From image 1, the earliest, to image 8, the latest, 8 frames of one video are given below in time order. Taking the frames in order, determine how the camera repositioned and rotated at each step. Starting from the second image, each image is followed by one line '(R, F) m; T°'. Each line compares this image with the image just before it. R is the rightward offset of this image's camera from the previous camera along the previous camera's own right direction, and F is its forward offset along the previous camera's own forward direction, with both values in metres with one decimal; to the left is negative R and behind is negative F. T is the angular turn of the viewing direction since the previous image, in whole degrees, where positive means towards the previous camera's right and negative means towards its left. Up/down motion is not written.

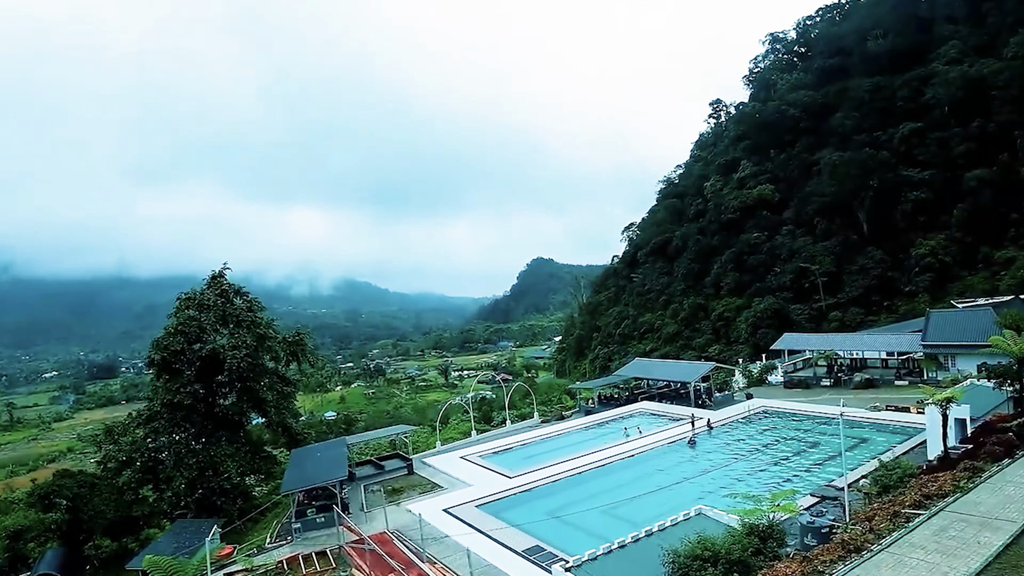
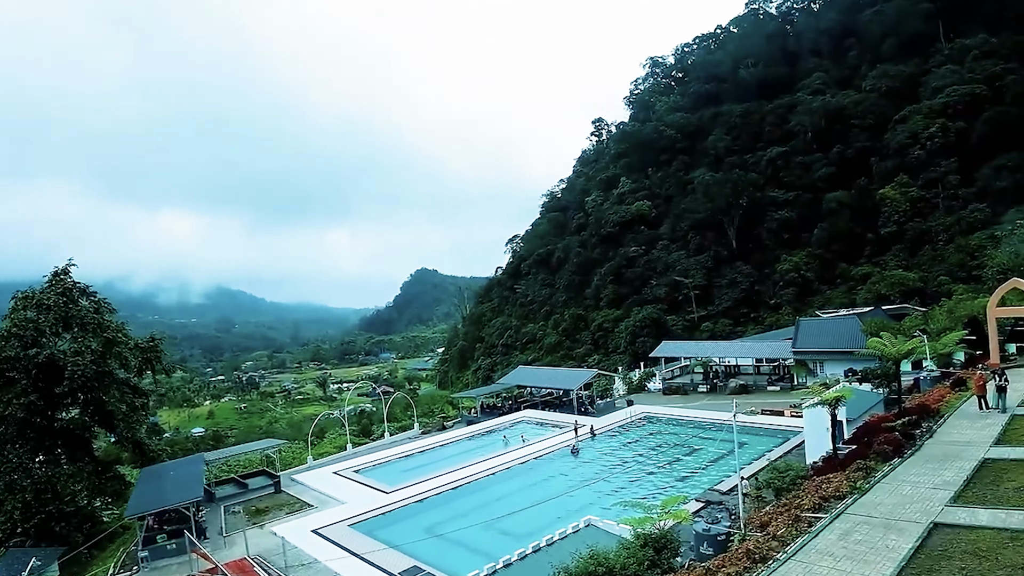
(+0.1, +0.9) m; +9°
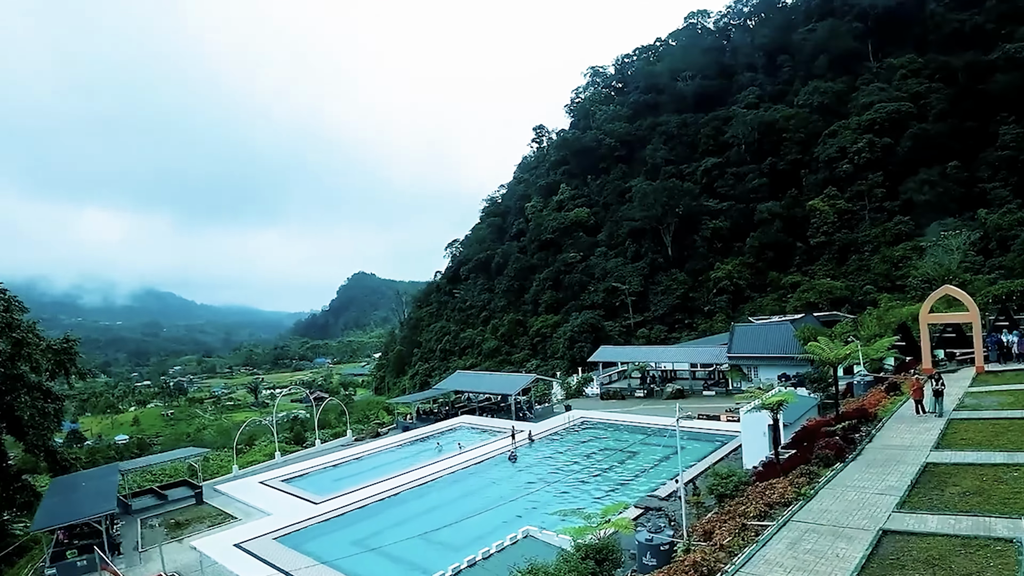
(0.0, +0.4) m; +5°
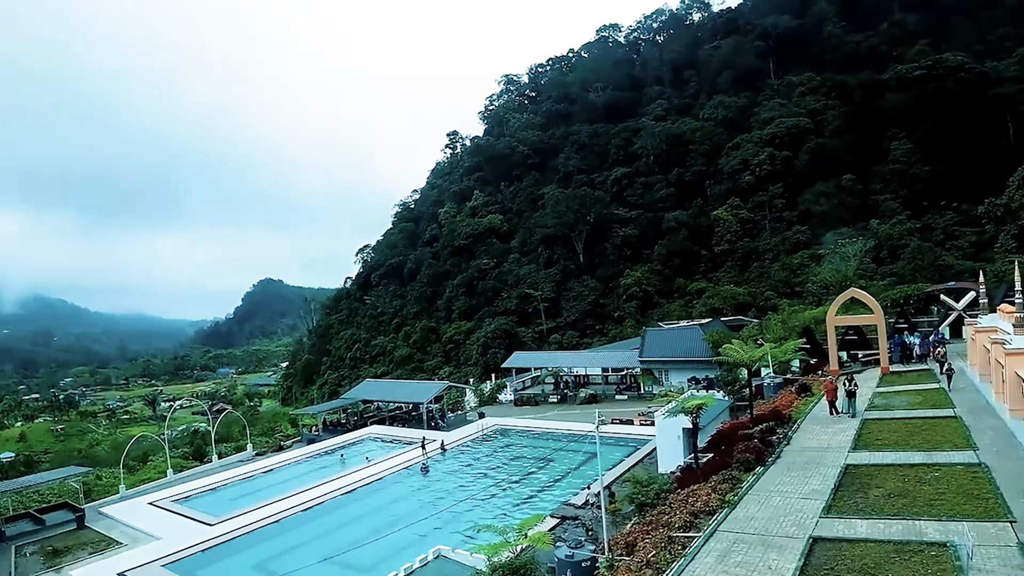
(0.0, +0.6) m; +7°
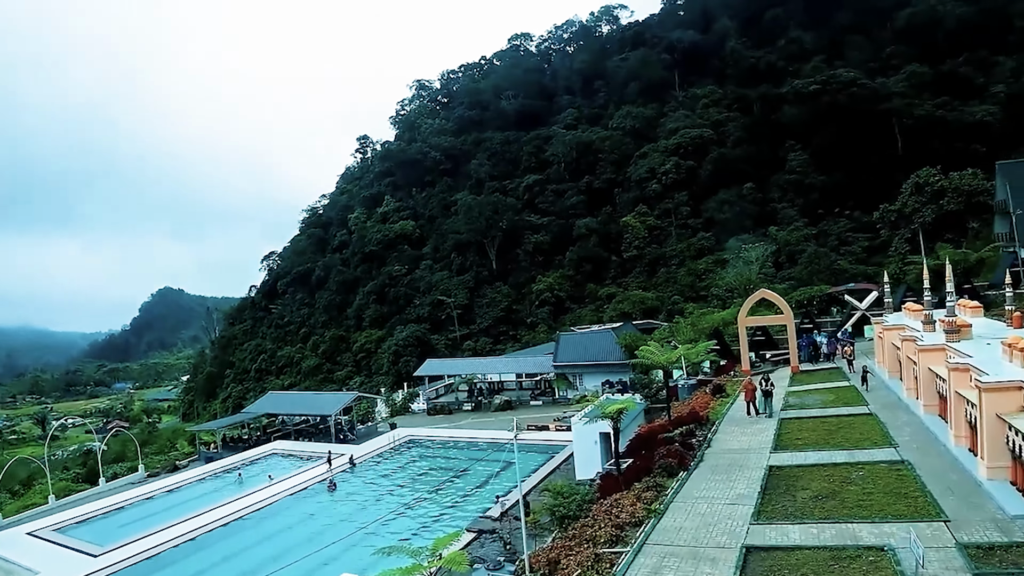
(0.0, +0.5) m; +7°
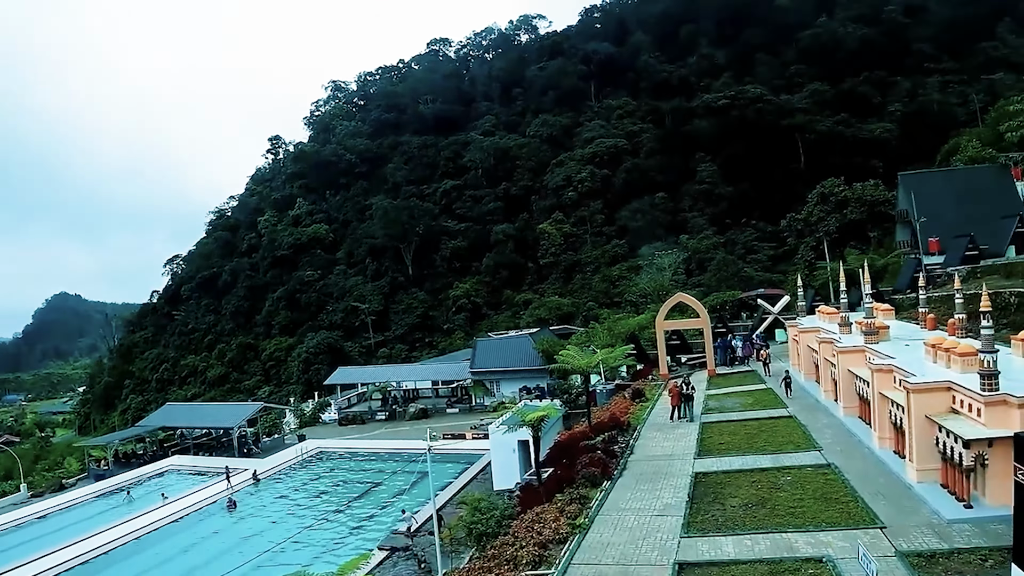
(0.0, +0.5) m; +7°
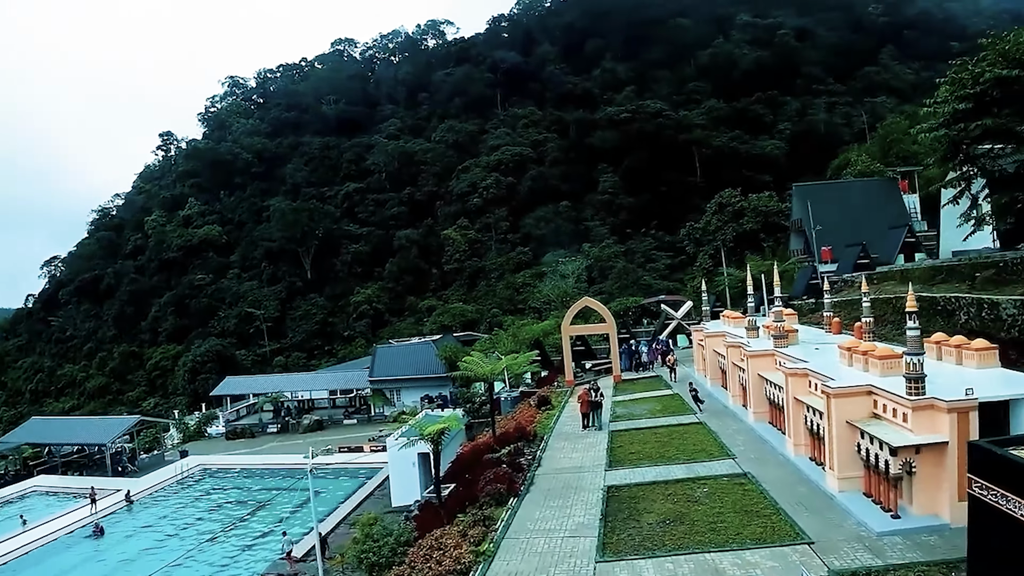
(0.0, +0.6) m; +8°
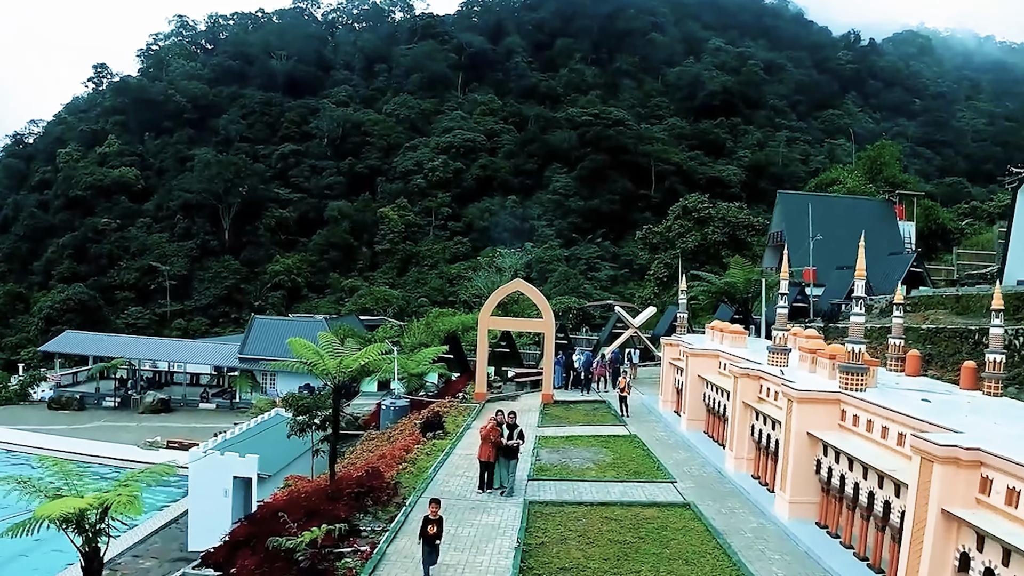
(+0.4, +3.5) m; +5°
